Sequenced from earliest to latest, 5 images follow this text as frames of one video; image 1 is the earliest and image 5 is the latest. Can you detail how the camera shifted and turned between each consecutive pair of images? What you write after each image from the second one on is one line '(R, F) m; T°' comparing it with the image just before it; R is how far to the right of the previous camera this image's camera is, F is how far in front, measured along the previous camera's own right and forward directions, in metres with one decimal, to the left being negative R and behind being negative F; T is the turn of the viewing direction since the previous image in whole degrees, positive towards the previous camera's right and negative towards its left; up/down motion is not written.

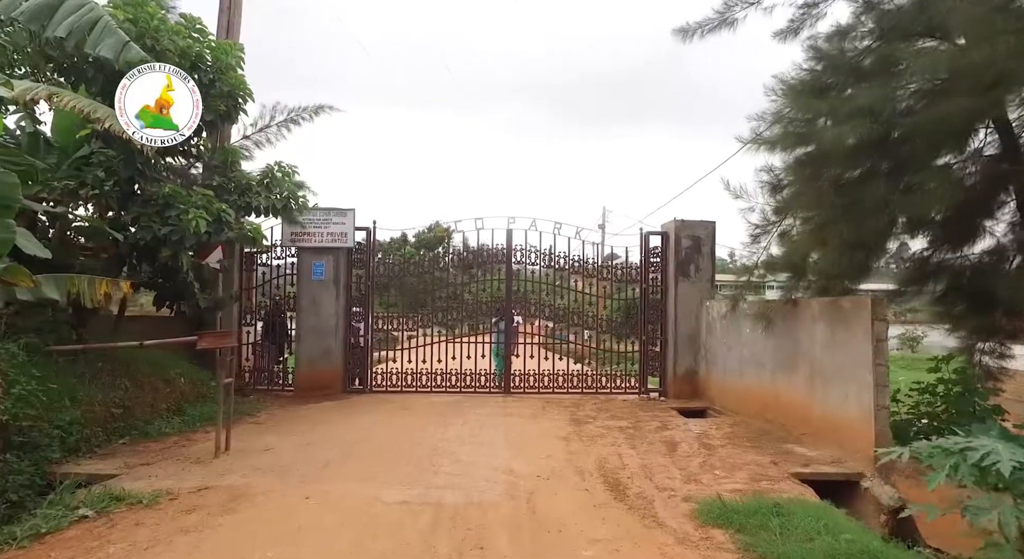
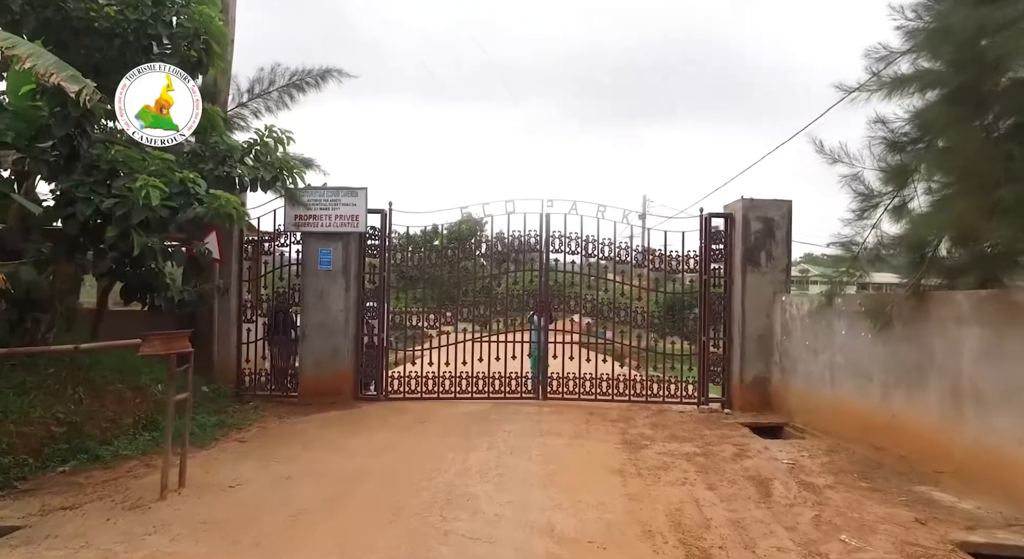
(0.0, +1.3) m; -3°
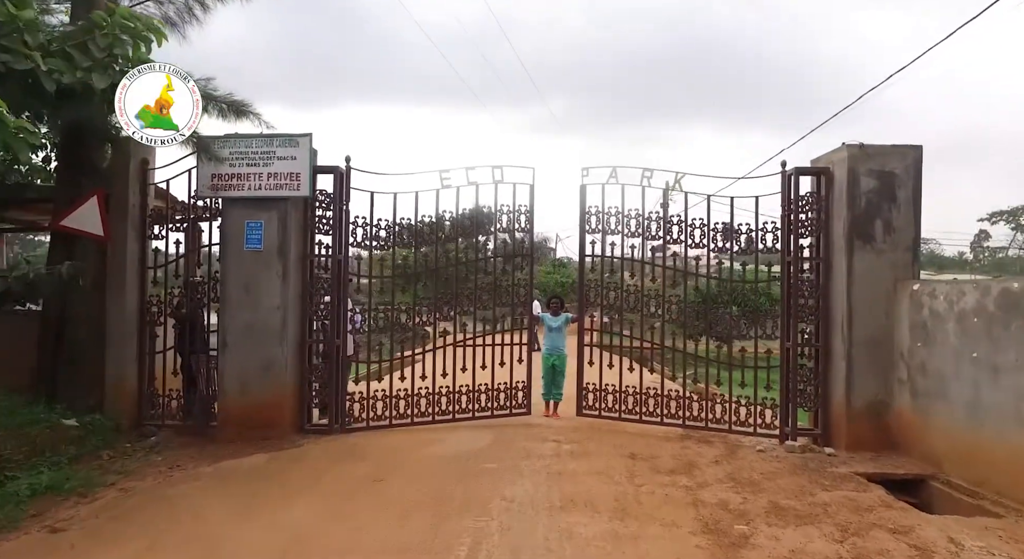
(+0.1, +2.3) m; -1°
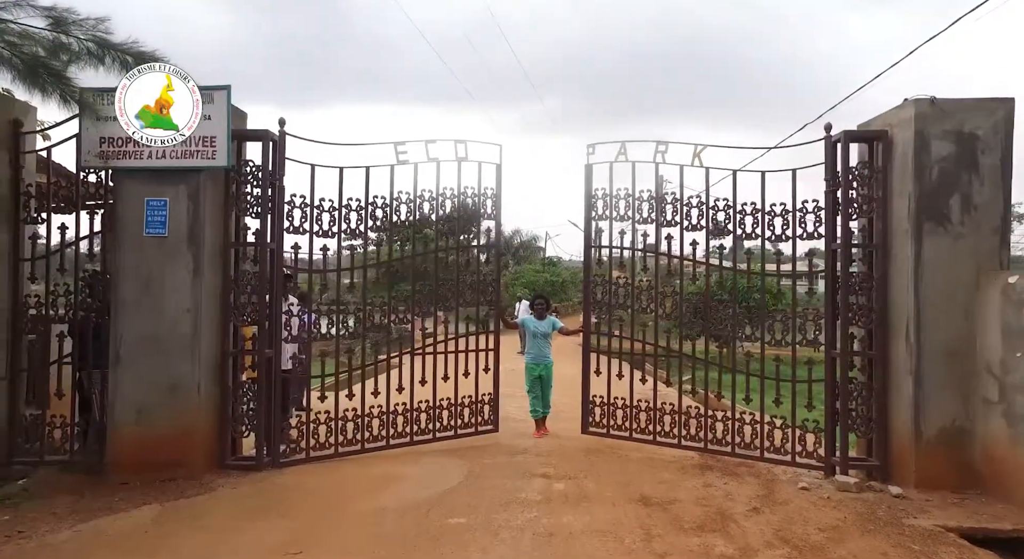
(+0.1, +1.2) m; +1°
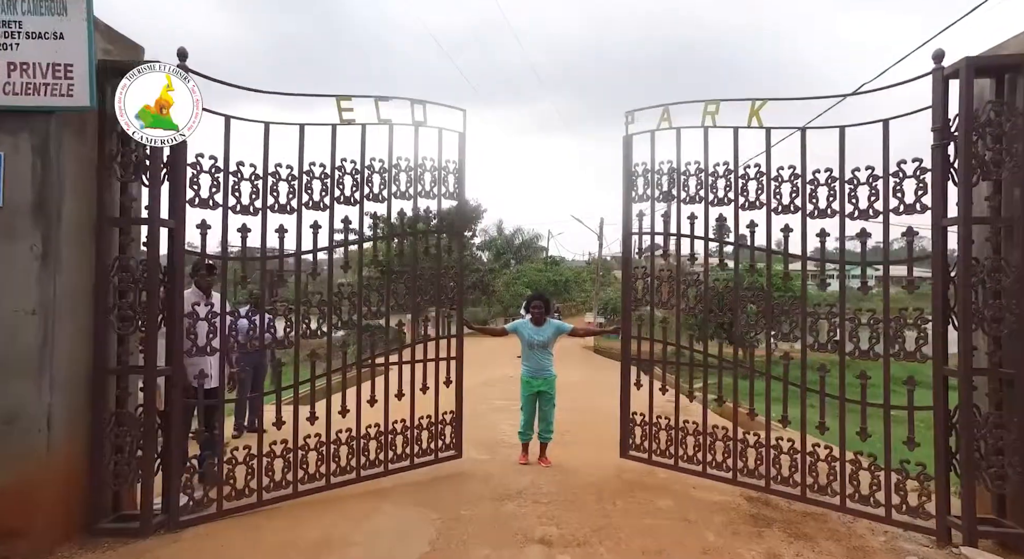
(+0.1, +1.3) m; 0°
